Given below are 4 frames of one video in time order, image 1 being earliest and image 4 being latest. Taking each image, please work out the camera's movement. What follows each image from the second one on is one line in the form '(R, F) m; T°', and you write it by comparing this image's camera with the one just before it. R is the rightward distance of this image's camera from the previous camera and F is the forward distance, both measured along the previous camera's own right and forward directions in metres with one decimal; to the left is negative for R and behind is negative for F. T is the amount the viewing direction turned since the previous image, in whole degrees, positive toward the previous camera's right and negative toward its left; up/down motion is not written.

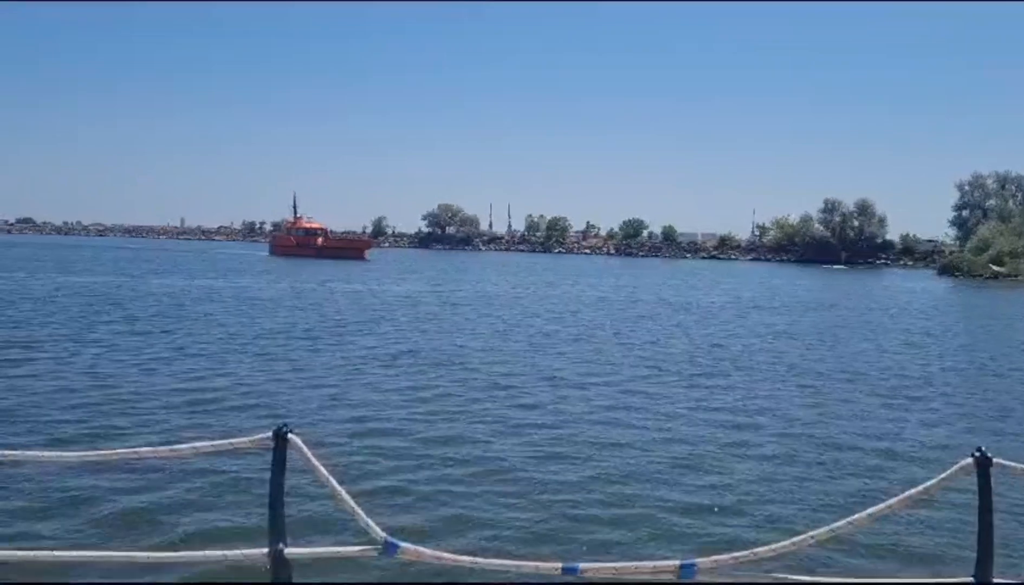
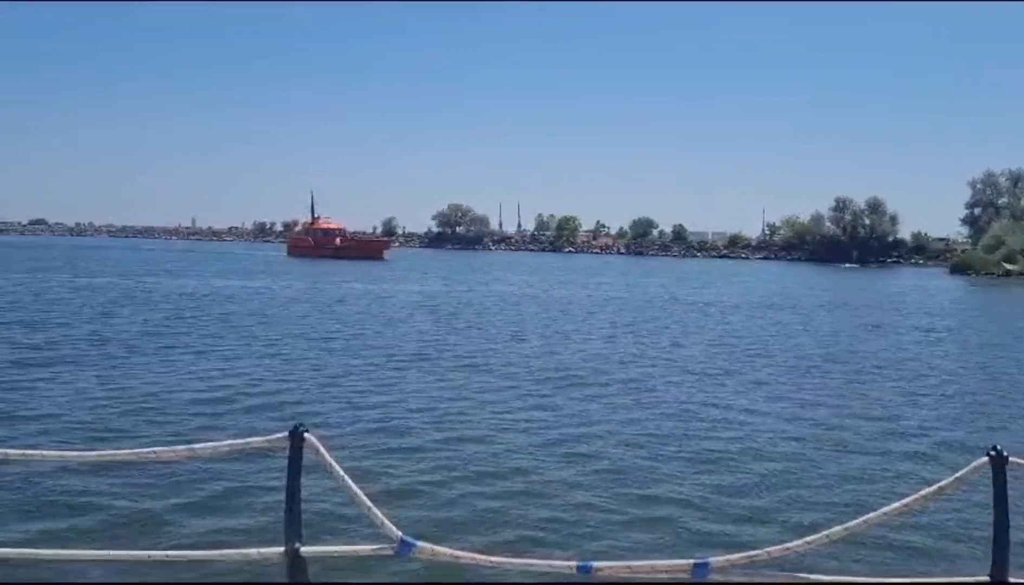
(-4.6, -5.5) m; -1°
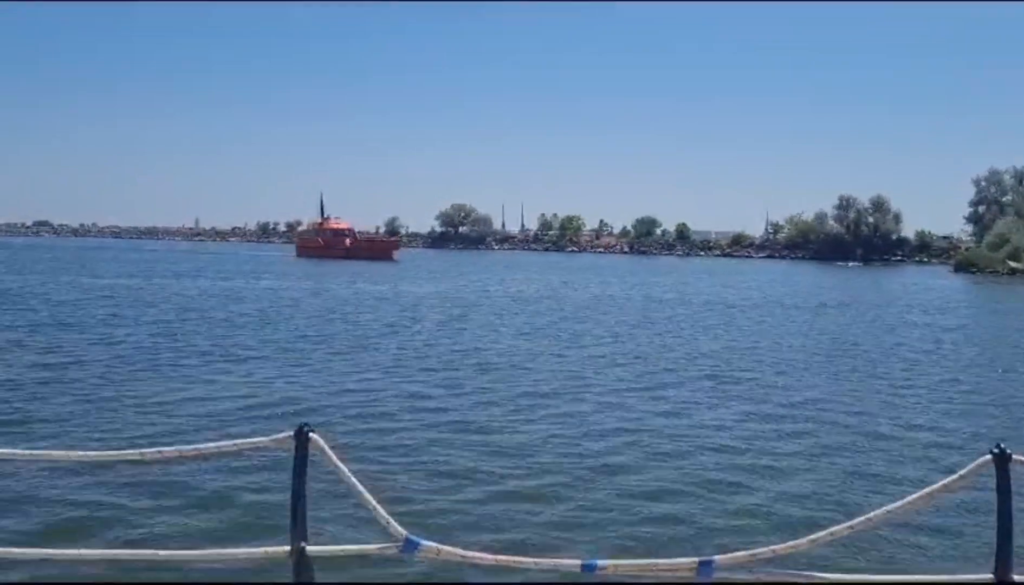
(+3.9, -5.7) m; 0°
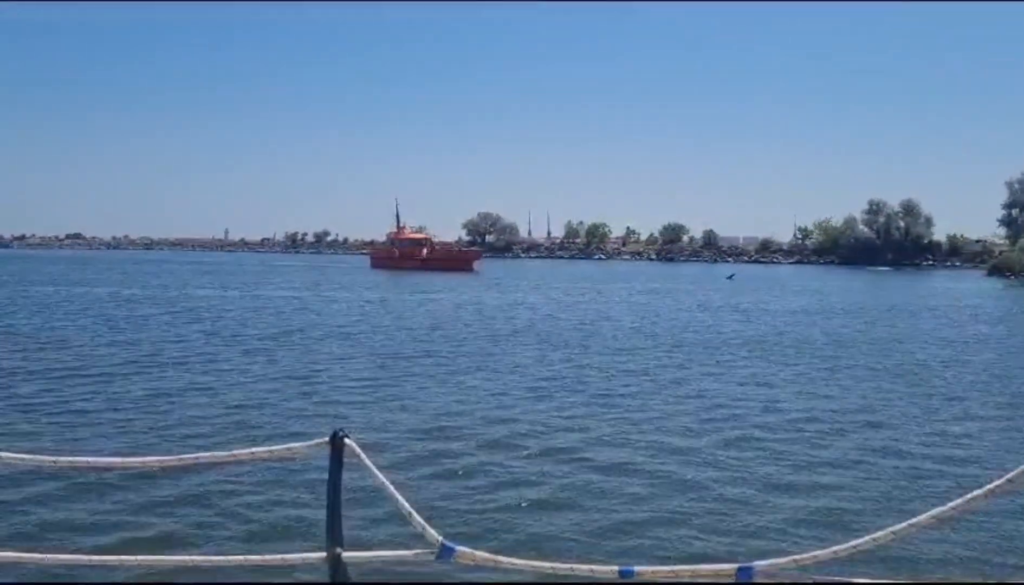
(-0.1, -0.1) m; -2°
